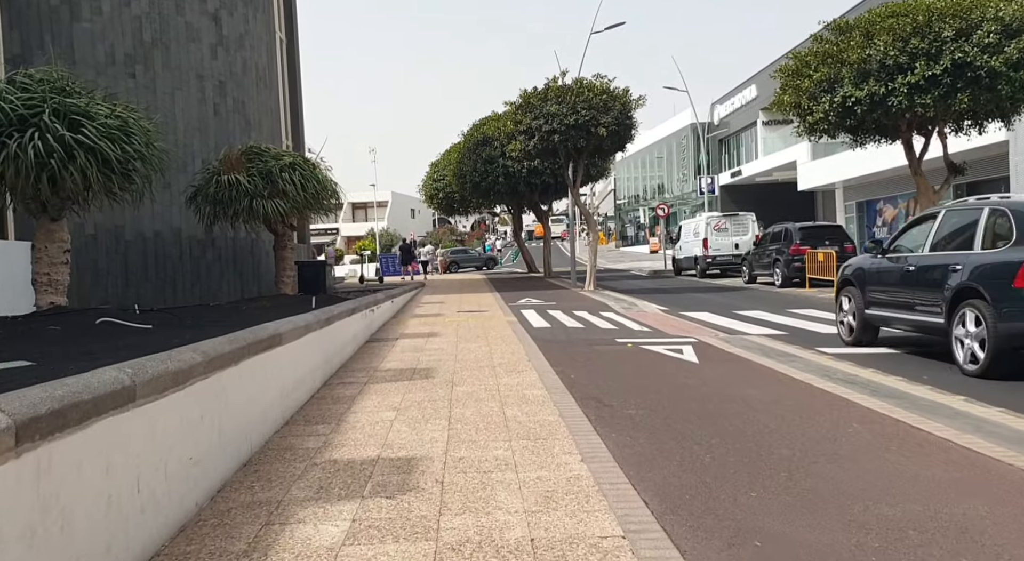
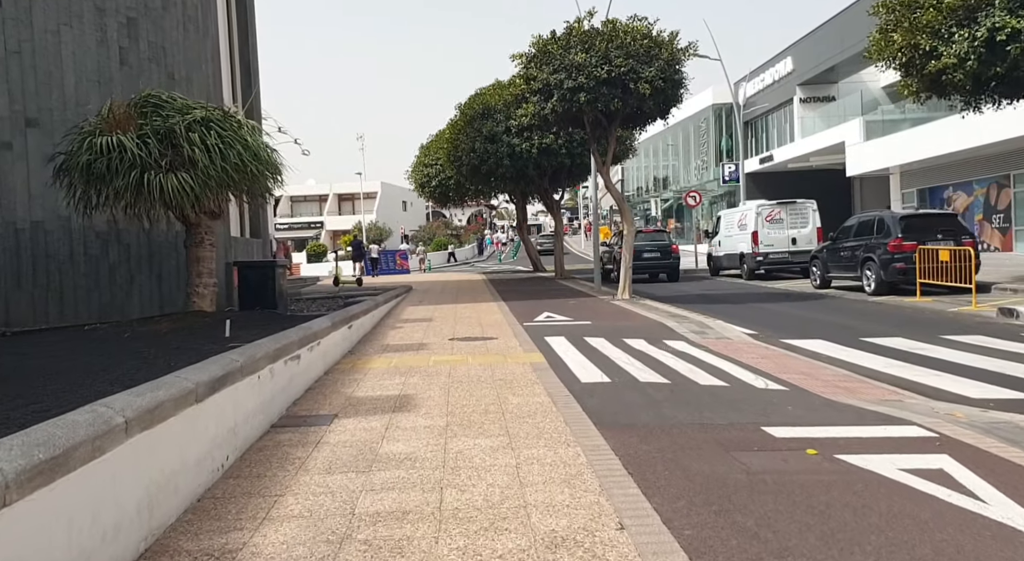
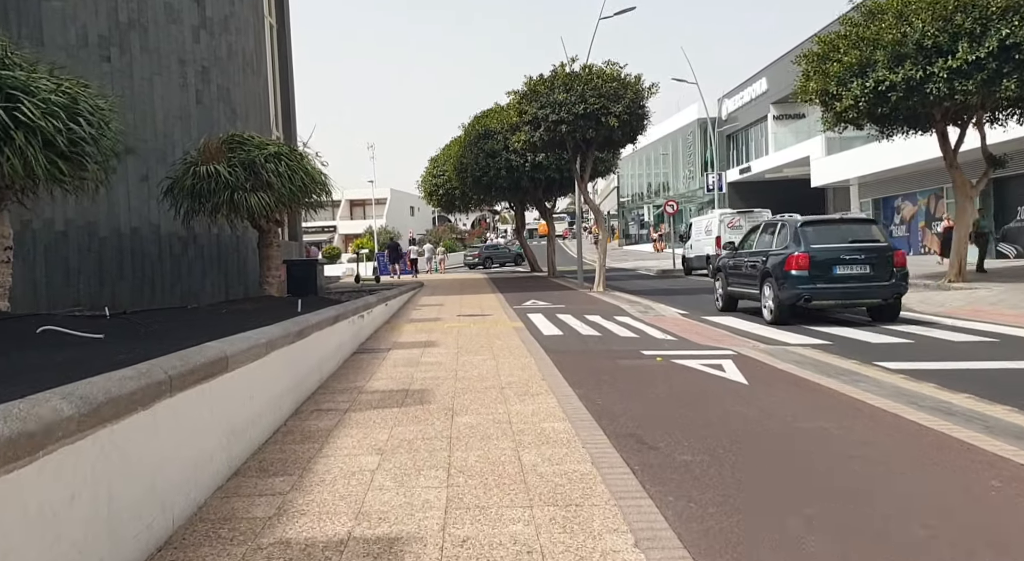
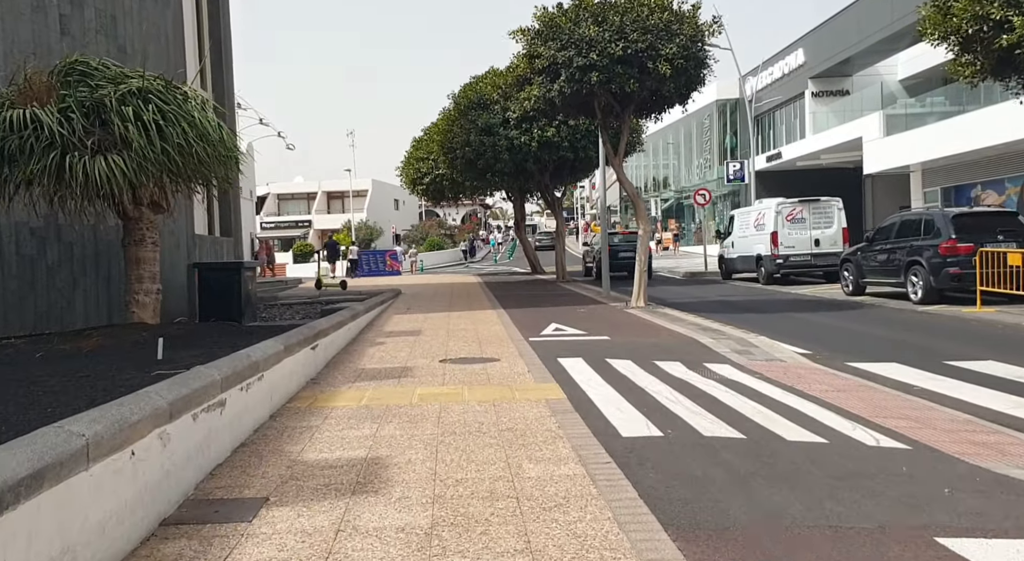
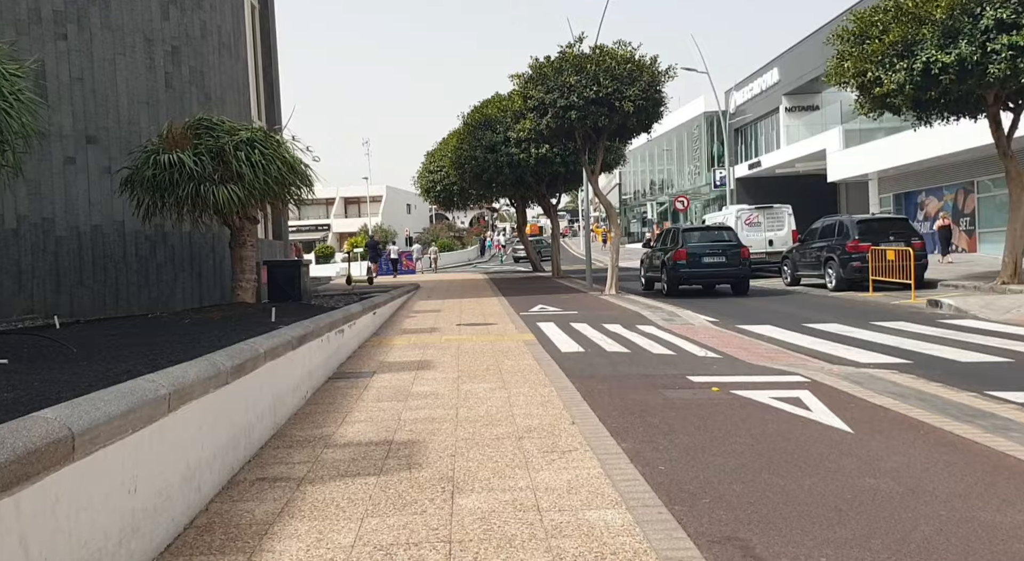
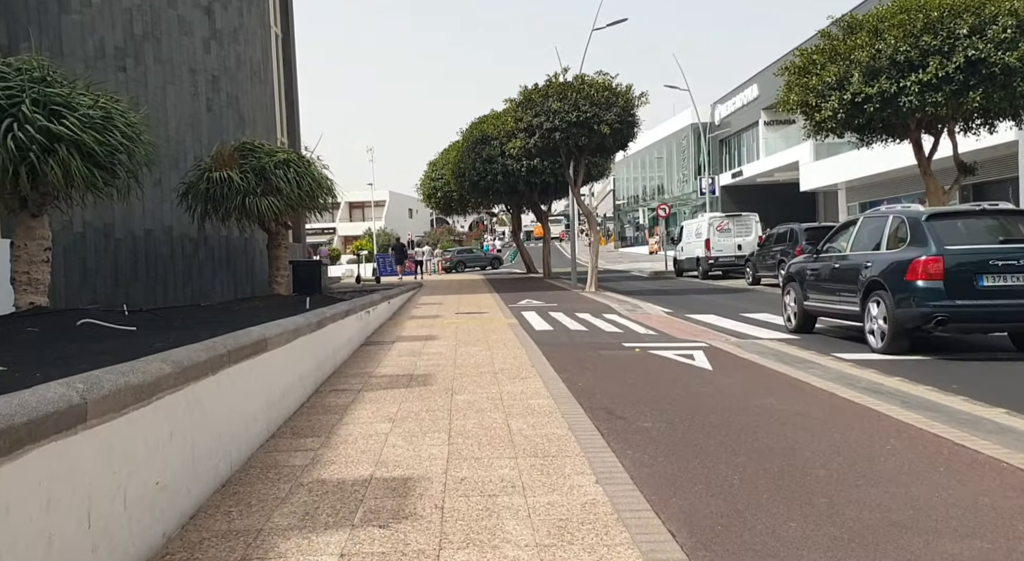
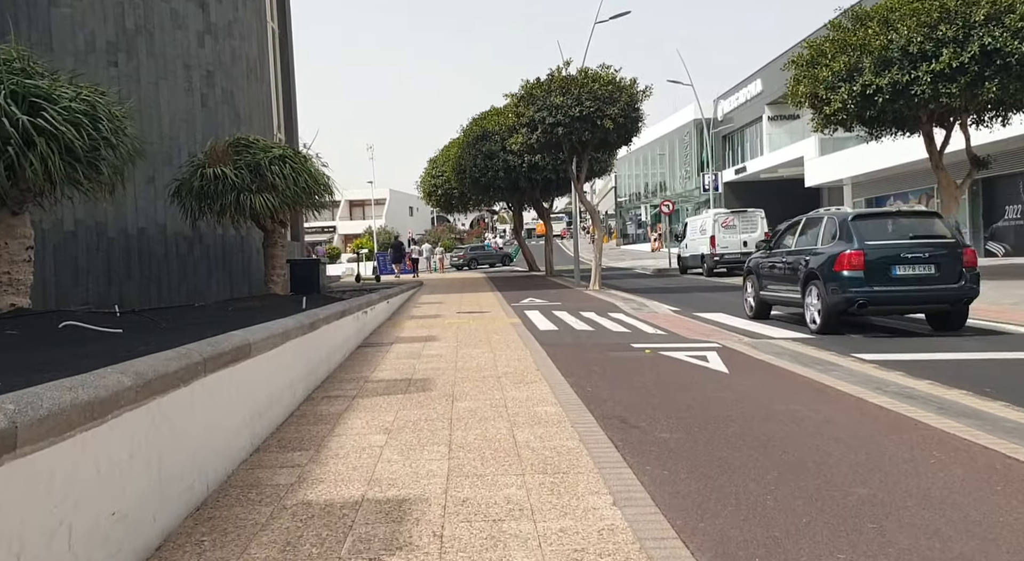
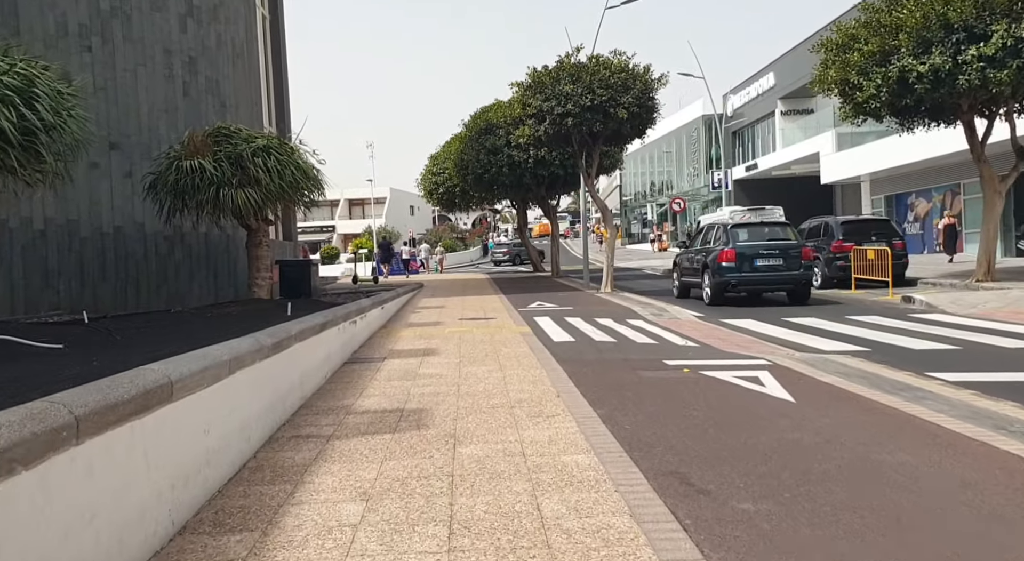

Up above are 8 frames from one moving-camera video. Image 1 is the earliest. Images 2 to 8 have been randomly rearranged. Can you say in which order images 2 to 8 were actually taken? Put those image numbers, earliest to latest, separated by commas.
6, 7, 3, 8, 5, 2, 4
